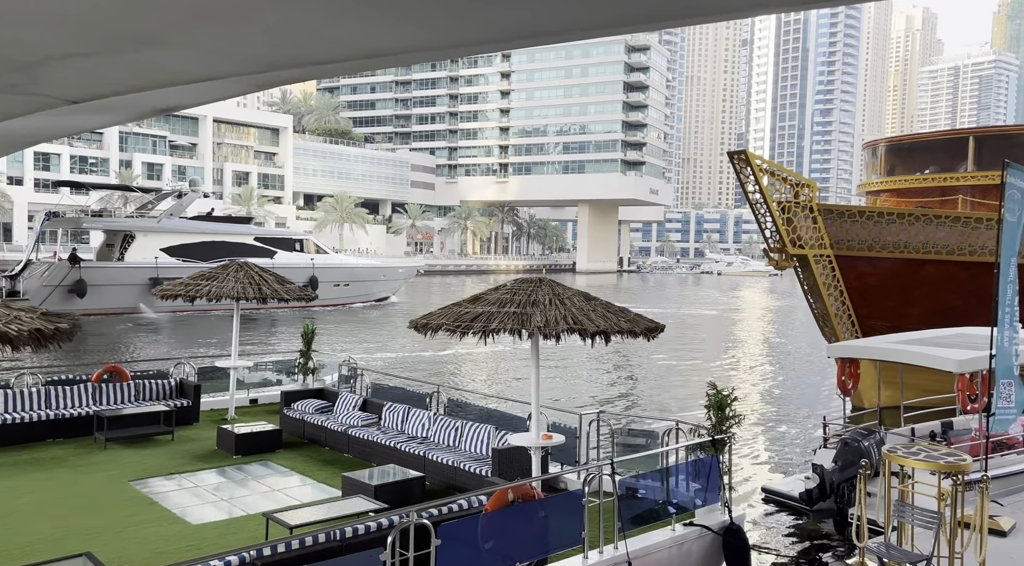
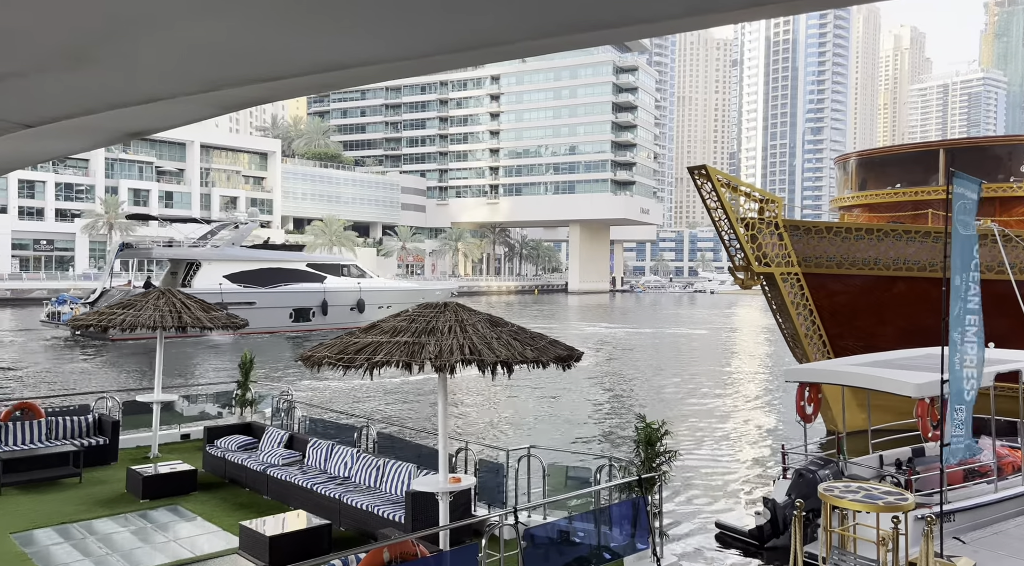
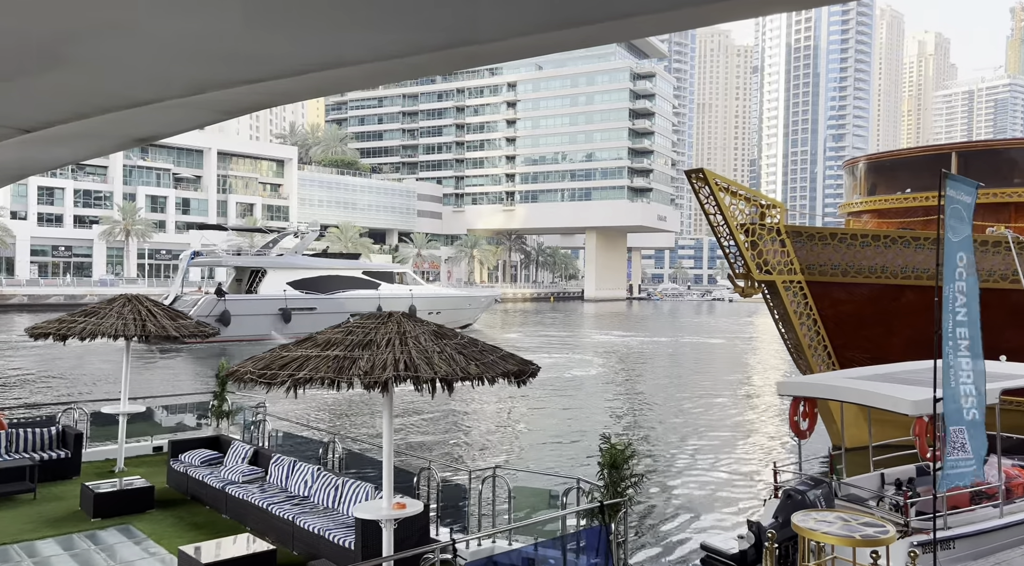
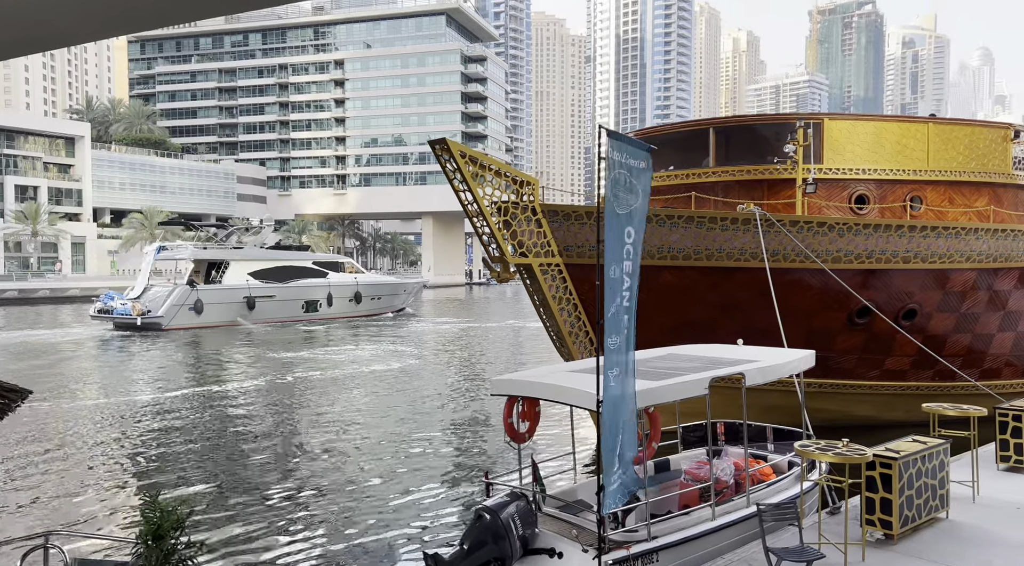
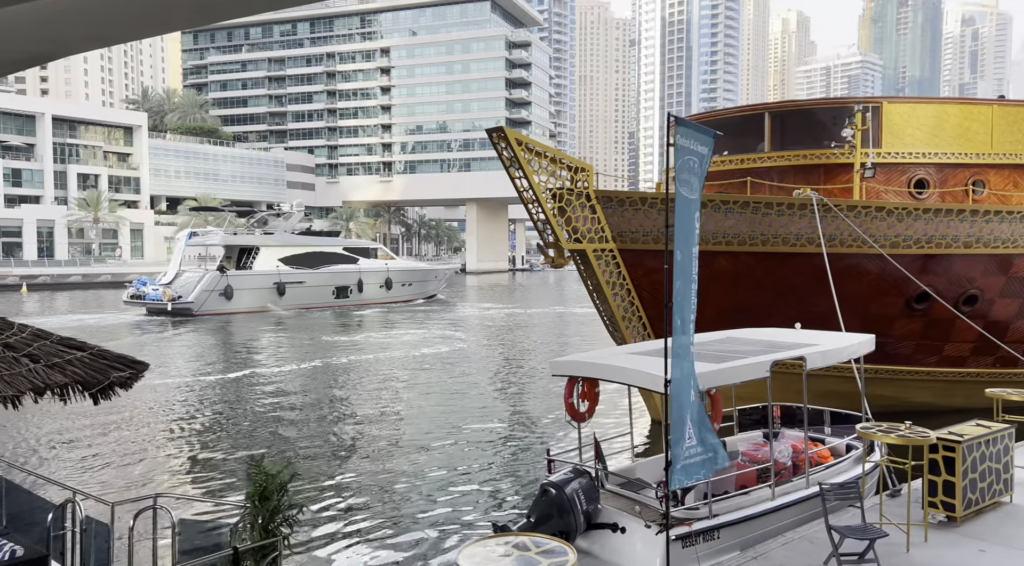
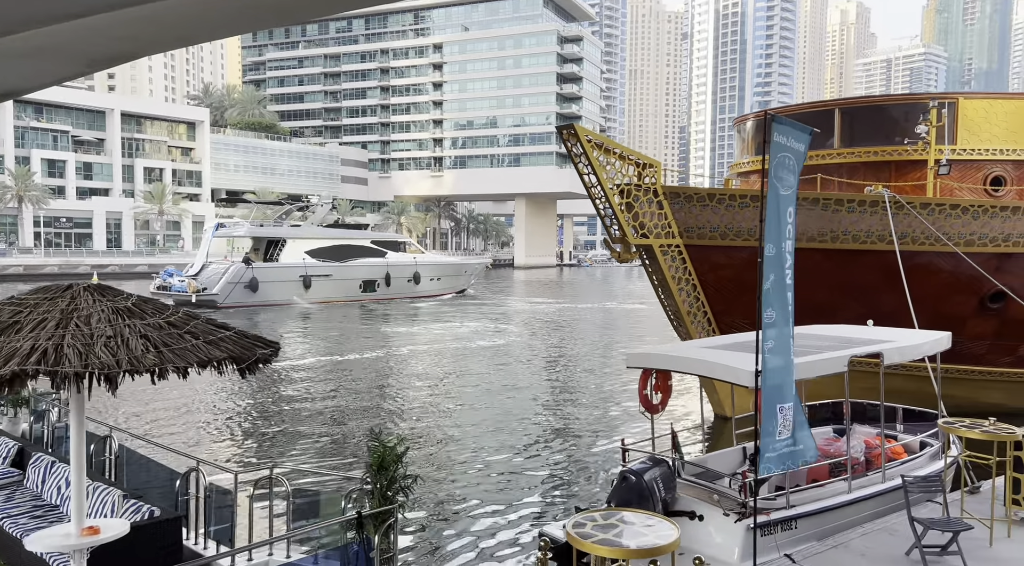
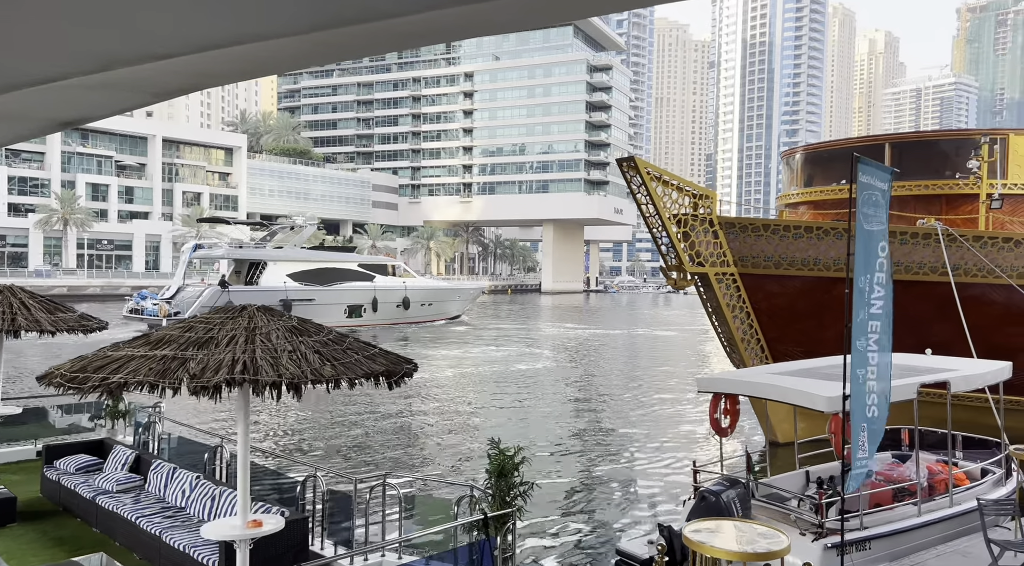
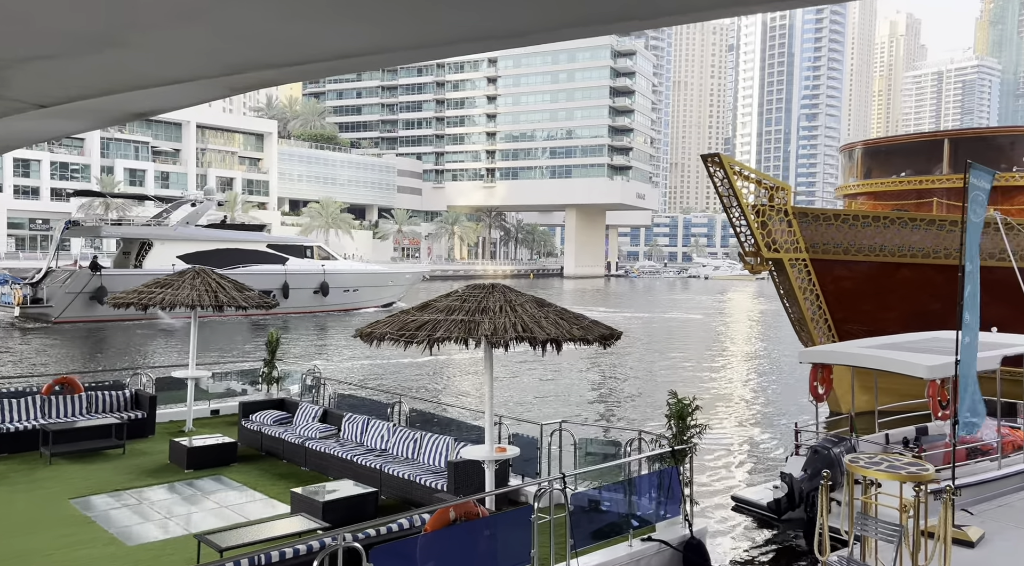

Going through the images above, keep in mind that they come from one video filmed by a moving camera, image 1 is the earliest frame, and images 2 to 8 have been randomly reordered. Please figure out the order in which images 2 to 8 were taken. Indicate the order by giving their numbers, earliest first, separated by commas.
8, 2, 3, 7, 6, 5, 4
